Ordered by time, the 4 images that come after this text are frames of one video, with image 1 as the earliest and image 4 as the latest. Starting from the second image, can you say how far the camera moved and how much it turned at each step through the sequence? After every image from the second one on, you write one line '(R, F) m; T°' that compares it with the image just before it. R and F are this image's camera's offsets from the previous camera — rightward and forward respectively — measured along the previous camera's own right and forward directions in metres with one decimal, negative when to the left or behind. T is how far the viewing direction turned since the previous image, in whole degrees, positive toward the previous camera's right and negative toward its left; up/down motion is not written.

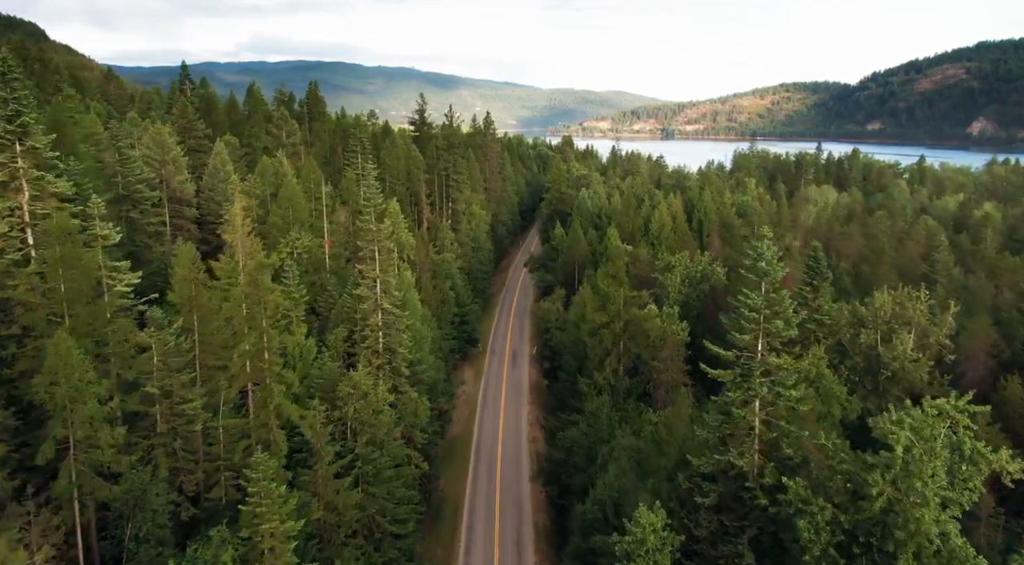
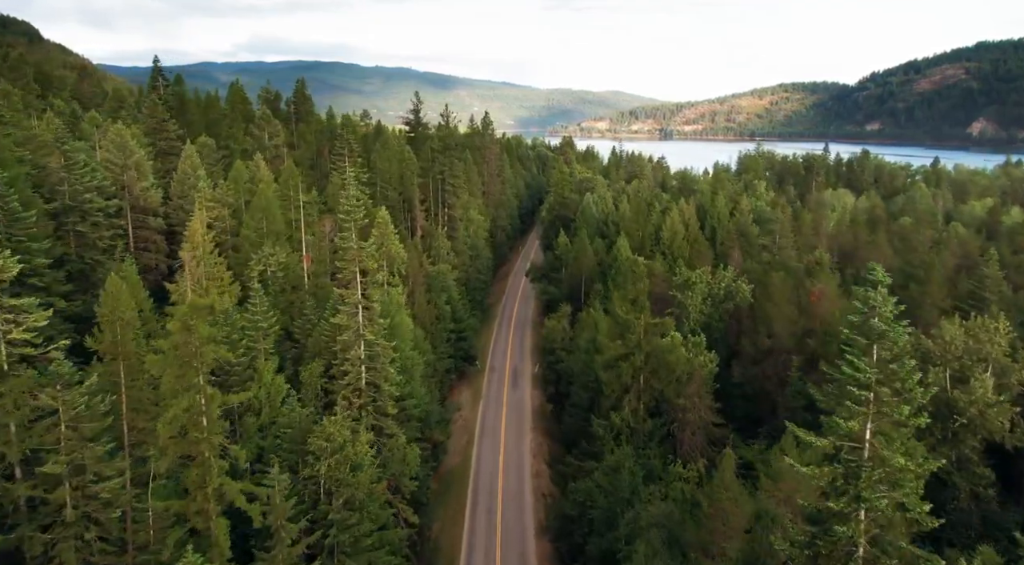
(-0.3, +6.4) m; 0°
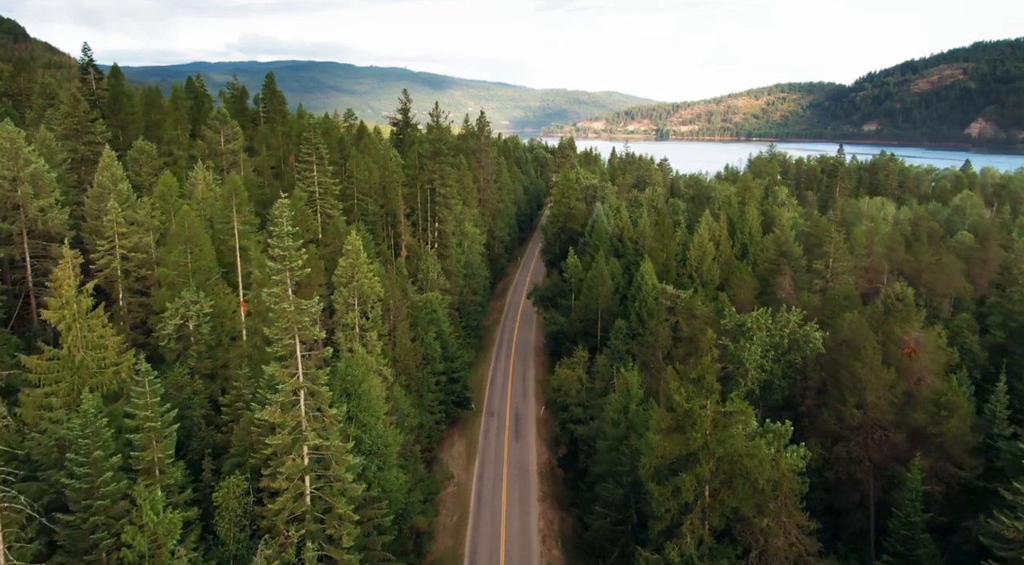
(-0.6, +12.5) m; 0°
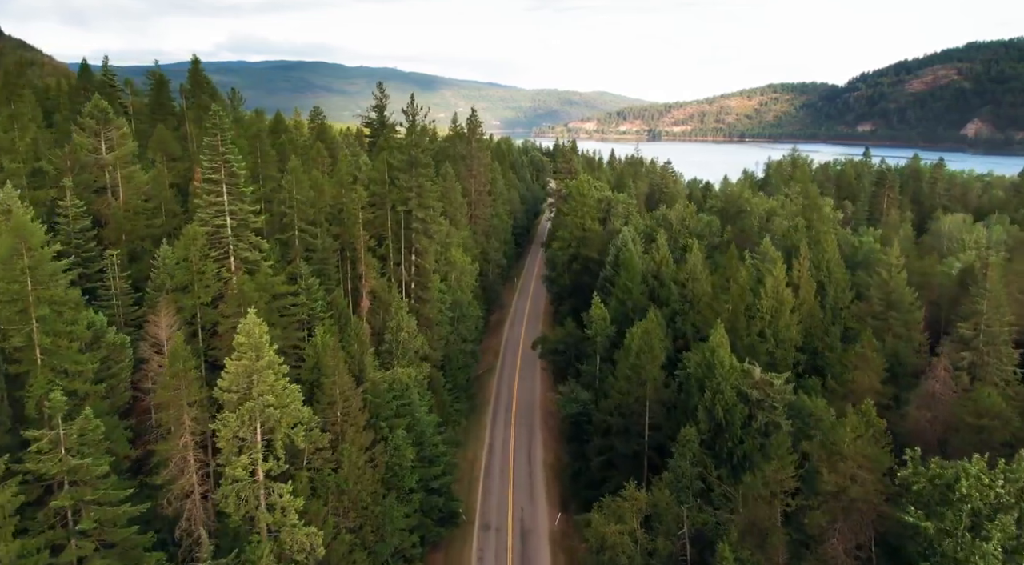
(-1.0, +20.3) m; +1°
